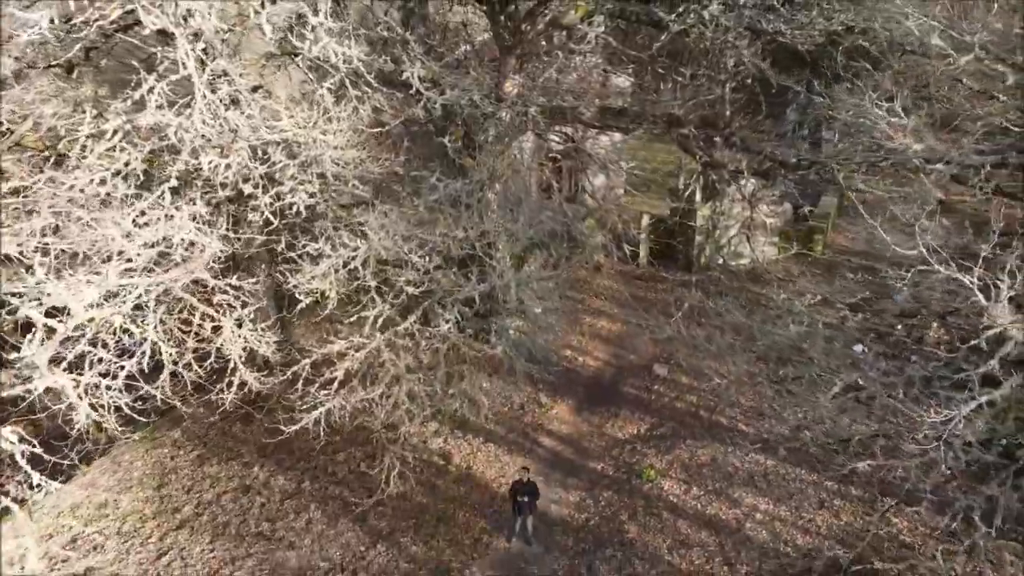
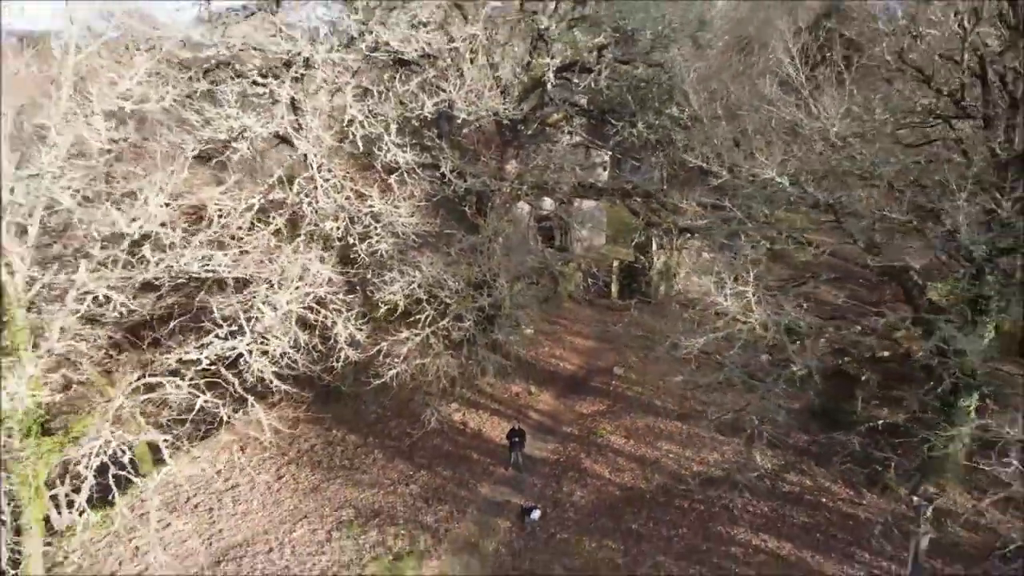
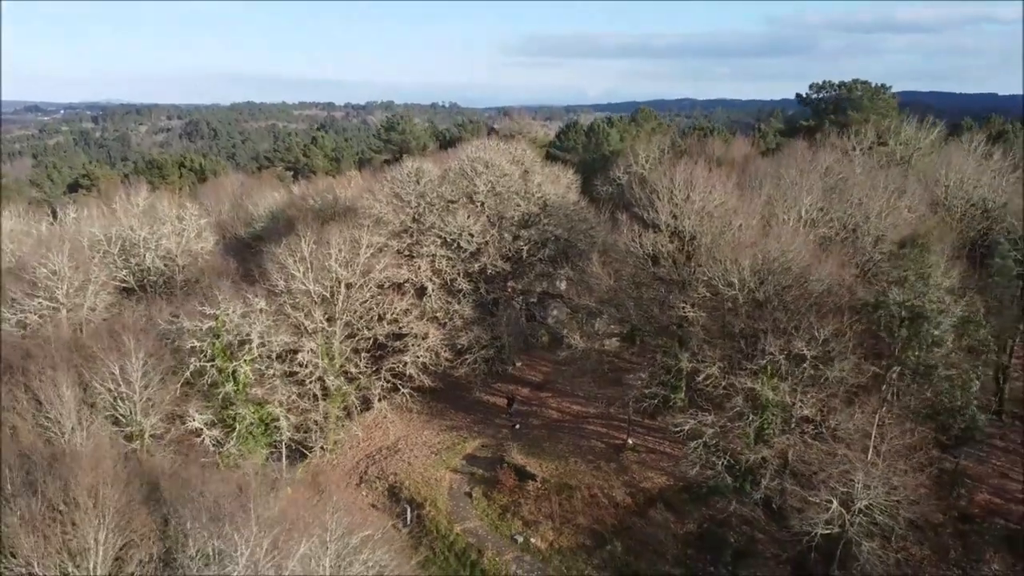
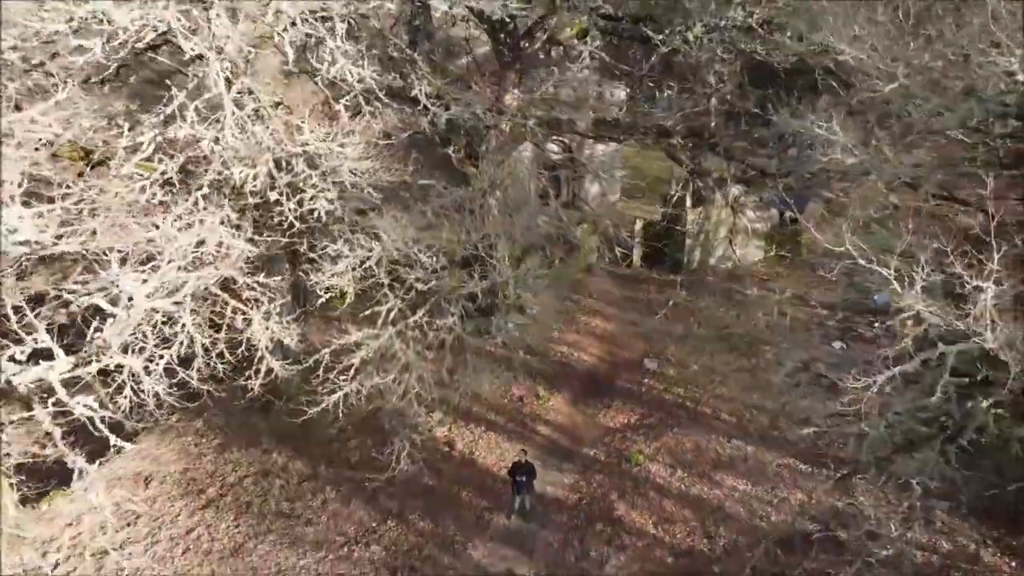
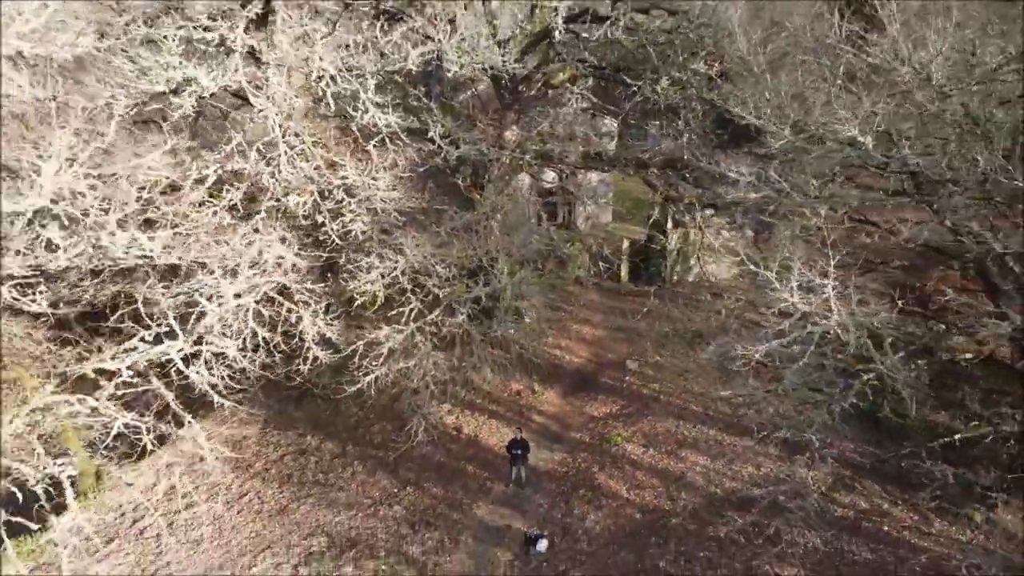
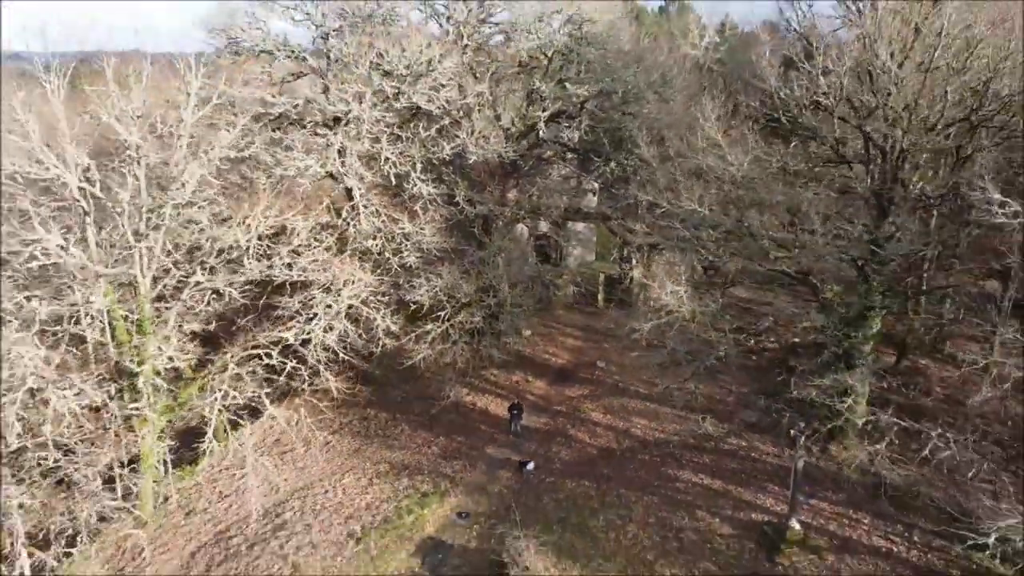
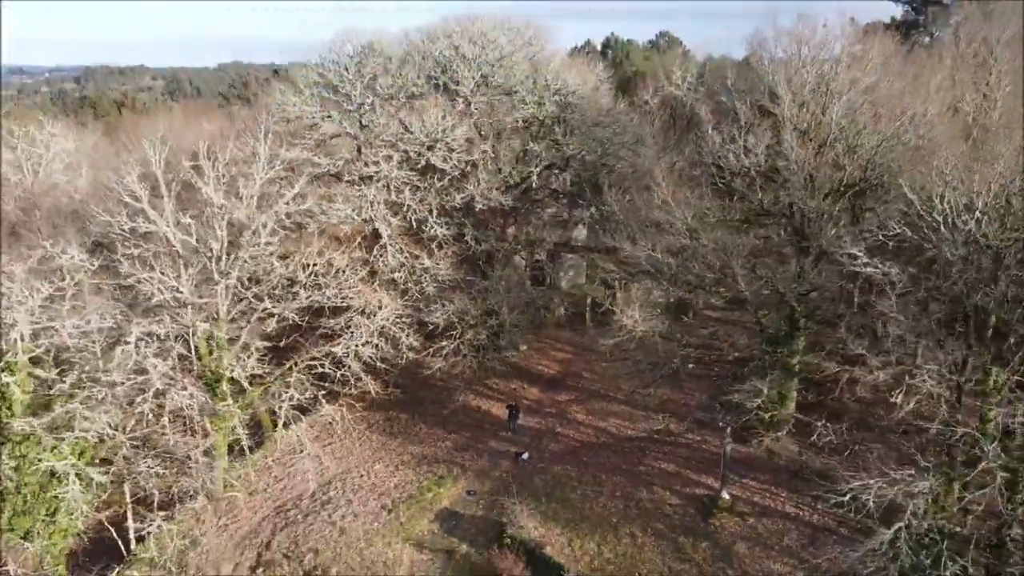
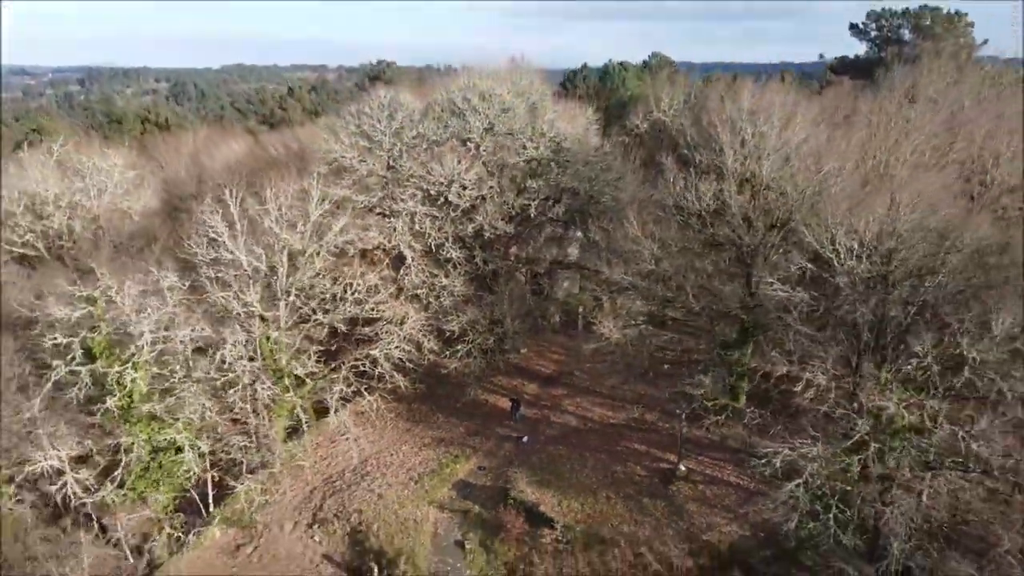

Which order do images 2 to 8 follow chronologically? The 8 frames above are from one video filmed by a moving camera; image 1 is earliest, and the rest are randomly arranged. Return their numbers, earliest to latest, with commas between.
4, 5, 2, 6, 7, 8, 3
